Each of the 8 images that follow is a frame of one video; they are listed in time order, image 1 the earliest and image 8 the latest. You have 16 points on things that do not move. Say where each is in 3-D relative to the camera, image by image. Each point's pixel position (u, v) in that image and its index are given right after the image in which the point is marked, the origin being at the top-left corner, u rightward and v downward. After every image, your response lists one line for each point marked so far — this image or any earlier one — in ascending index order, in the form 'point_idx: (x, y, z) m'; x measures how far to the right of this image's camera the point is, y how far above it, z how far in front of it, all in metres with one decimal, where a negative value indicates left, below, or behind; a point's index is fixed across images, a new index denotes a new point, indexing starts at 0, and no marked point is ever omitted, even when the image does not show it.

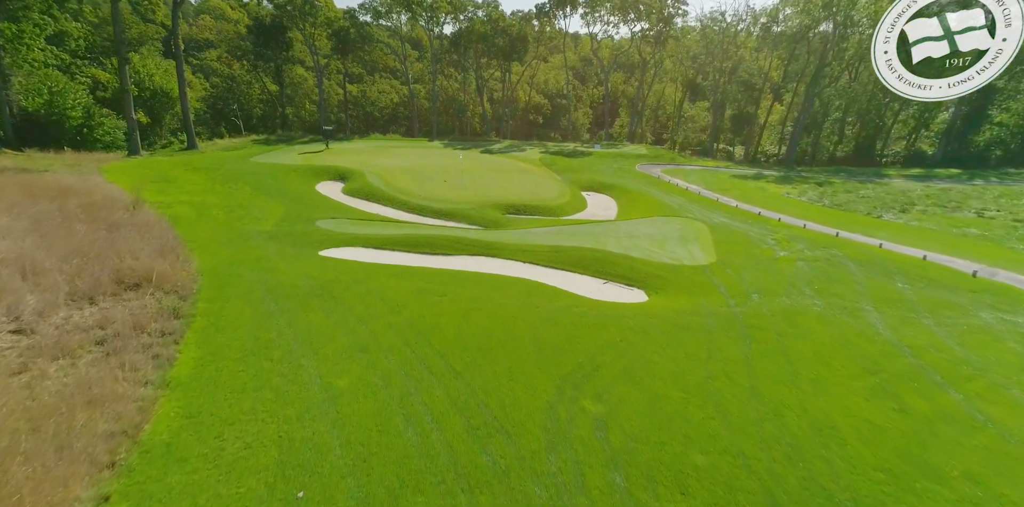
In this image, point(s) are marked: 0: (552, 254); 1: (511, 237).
0: (+1.4, -0.2, +15.7) m
1: (0.0, +0.4, +18.0) m
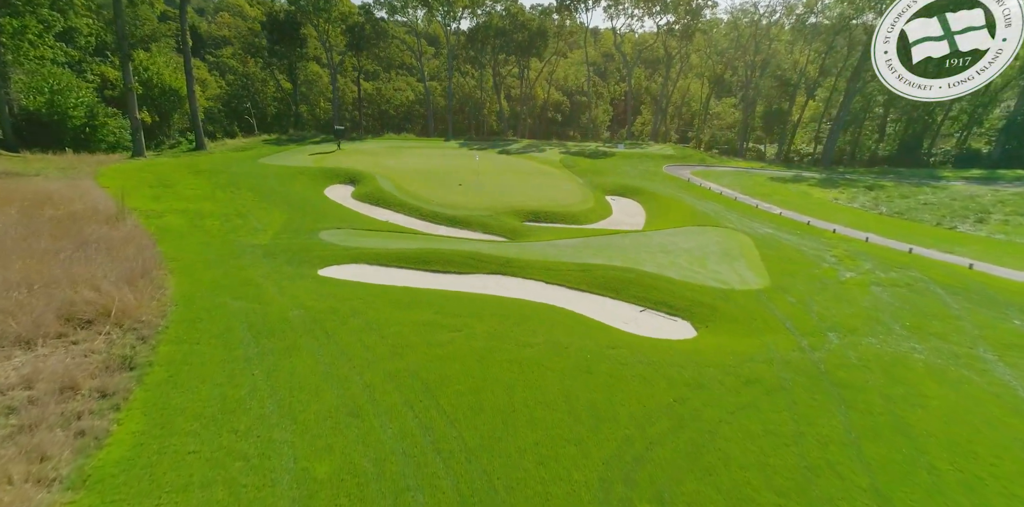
0: (+2.1, -0.8, +13.9) m
1: (+0.8, -0.1, +16.2) m
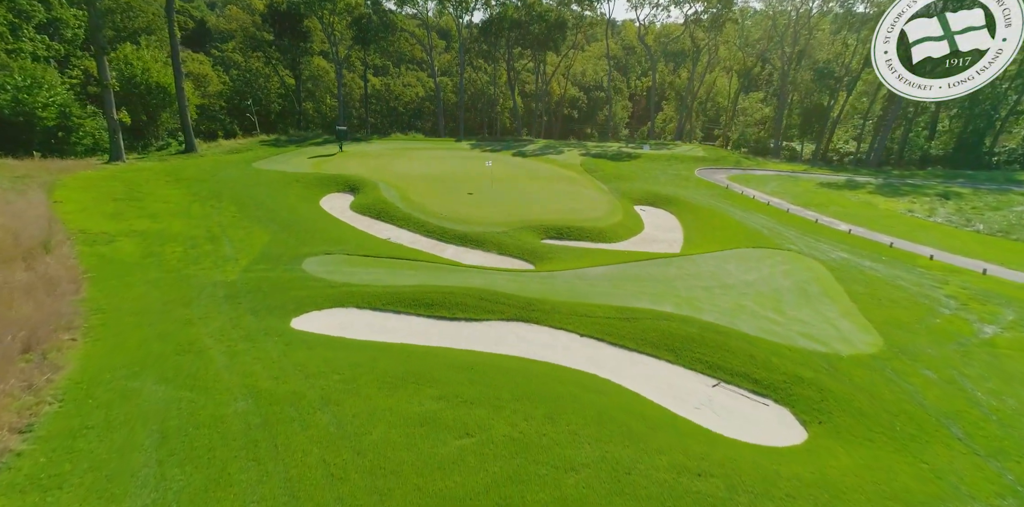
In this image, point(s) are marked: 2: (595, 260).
0: (+2.7, -1.8, +10.7) m
1: (+1.5, -1.1, +13.1) m
2: (+3.3, -0.2, +17.9) m
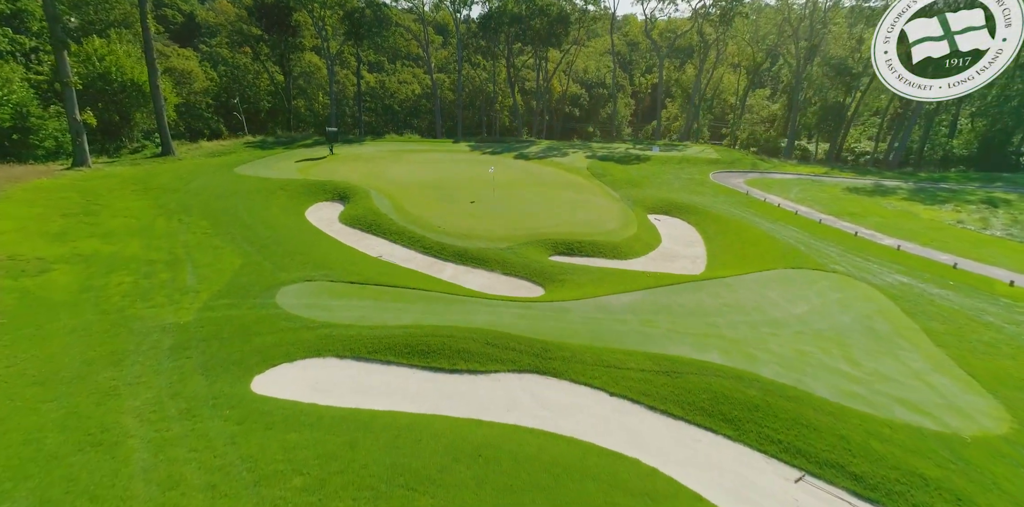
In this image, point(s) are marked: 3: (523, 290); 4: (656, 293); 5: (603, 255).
0: (+3.0, -2.6, +8.6) m
1: (+1.8, -1.9, +10.9) m
2: (+3.5, -1.0, +15.7) m
3: (+0.4, -1.5, +16.7) m
4: (+4.5, -1.2, +13.6) m
5: (+4.0, -0.1, +19.4) m
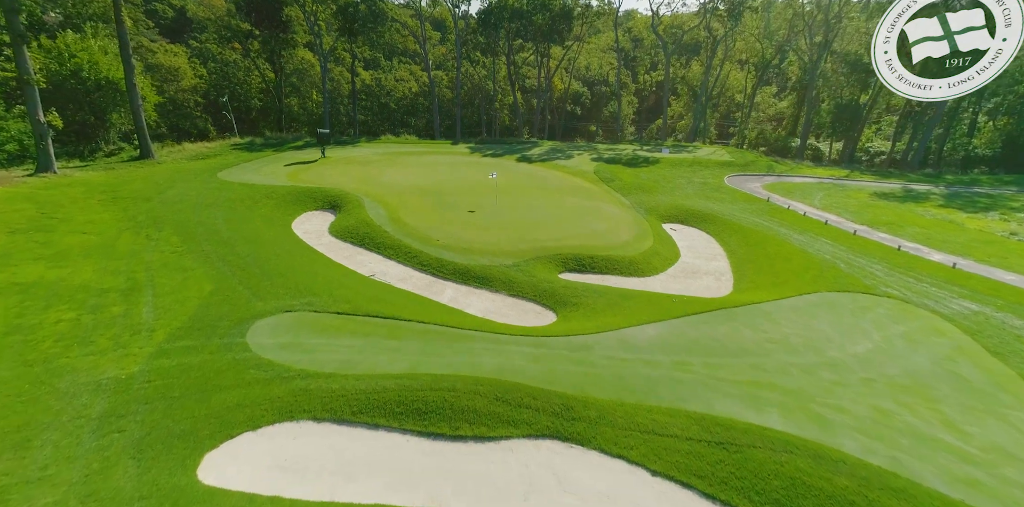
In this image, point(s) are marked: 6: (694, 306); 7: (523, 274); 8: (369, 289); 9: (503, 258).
0: (+3.3, -3.3, +6.8) m
1: (+2.0, -2.6, +9.1) m
2: (+3.8, -1.6, +13.9) m
3: (+0.7, -2.1, +14.9) m
4: (+4.7, -1.9, +11.8) m
5: (+4.2, -0.7, +17.6) m
6: (+5.4, -1.6, +13.1) m
7: (+0.4, -0.8, +16.5) m
8: (-4.7, -1.3, +14.3) m
9: (-0.3, -0.2, +17.2) m
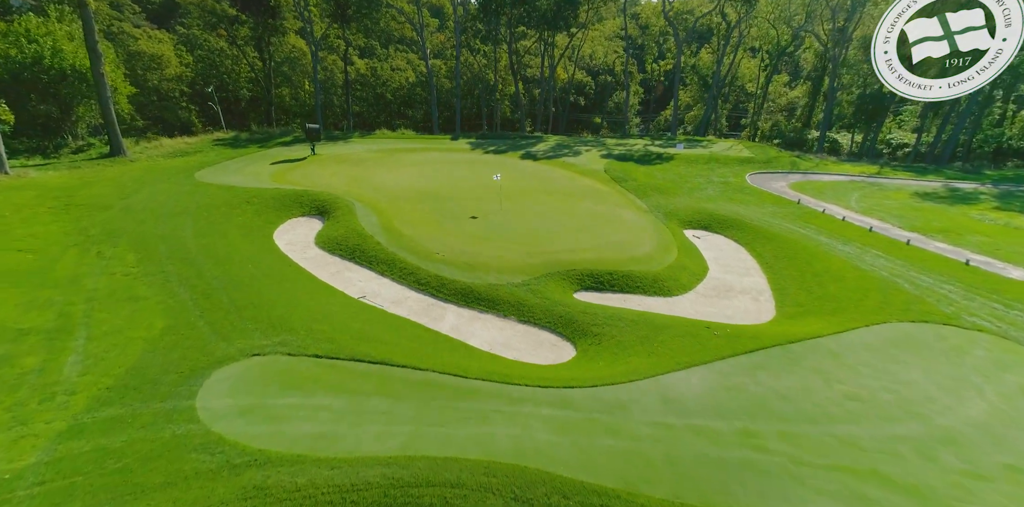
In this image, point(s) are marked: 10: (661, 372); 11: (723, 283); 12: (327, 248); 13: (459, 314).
0: (+3.7, -4.1, +4.7) m
1: (+2.4, -3.3, +7.0) m
2: (+4.2, -2.2, +11.8) m
3: (+1.0, -2.7, +12.7) m
4: (+5.1, -2.6, +9.7) m
5: (+4.6, -1.3, +15.4) m
6: (+5.8, -2.2, +11.0) m
7: (+0.7, -1.3, +14.4) m
8: (-4.4, -1.9, +12.1) m
9: (0.0, -0.7, +15.0) m
10: (+3.4, -2.7, +9.9) m
11: (+7.8, -1.1, +16.3) m
12: (-7.4, +0.3, +17.3) m
13: (-1.7, -1.9, +14.0) m
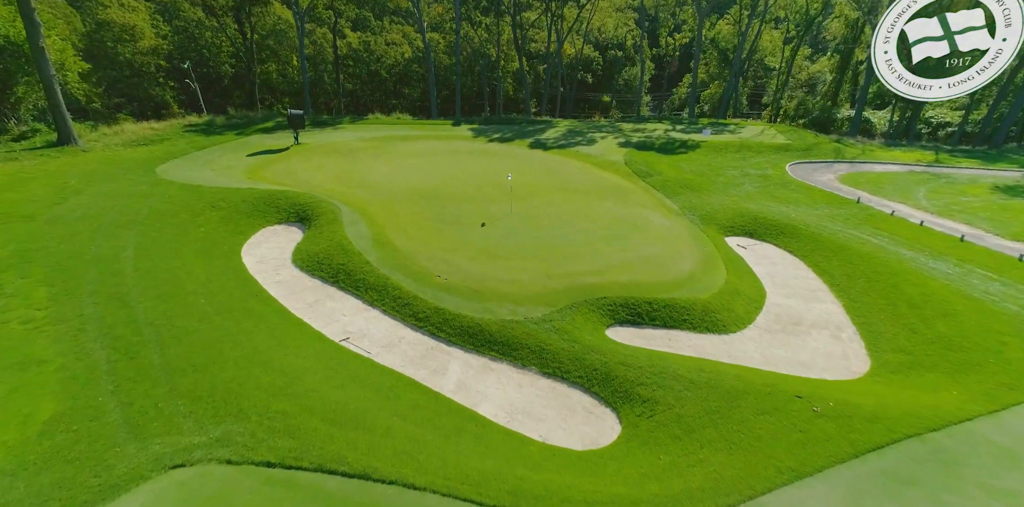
0: (+4.2, -5.3, +1.8) m
1: (+2.9, -4.5, +4.0) m
2: (+4.7, -3.2, +8.8) m
3: (+1.6, -3.6, +9.7) m
4: (+5.6, -3.6, +6.7) m
5: (+5.1, -2.0, +12.4) m
6: (+6.3, -3.2, +8.0) m
7: (+1.3, -2.2, +11.3) m
8: (-3.8, -2.9, +9.1) m
9: (+0.5, -1.5, +11.9) m
10: (+3.9, -3.7, +7.0) m
11: (+8.3, -1.8, +13.2) m
12: (-6.9, -0.4, +14.1) m
13: (-1.2, -2.7, +11.0) m
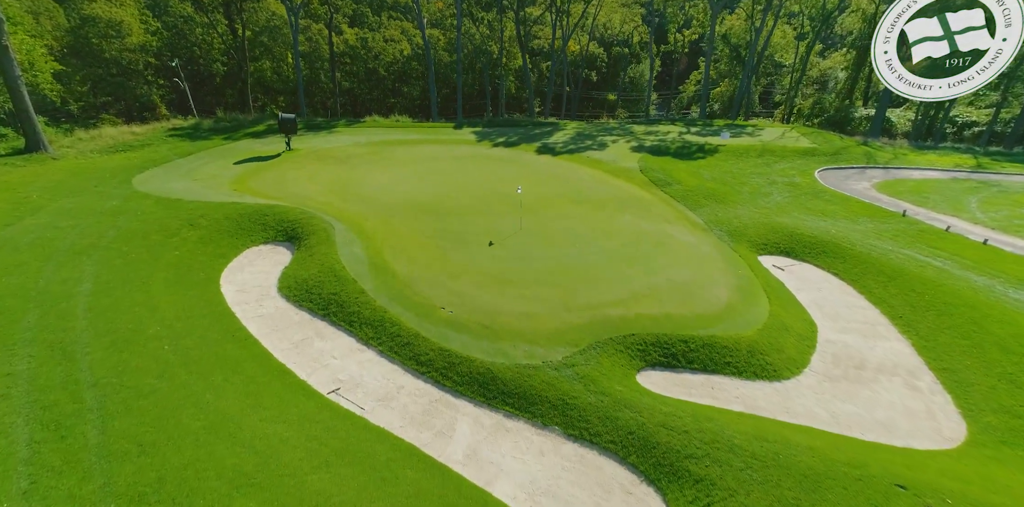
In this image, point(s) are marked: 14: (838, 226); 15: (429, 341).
0: (+4.6, -6.2, 0.0) m
1: (+3.3, -5.3, +2.2) m
2: (+5.1, -4.0, +7.0) m
3: (+2.0, -4.5, +7.9) m
4: (+6.0, -4.4, +4.9) m
5: (+5.5, -2.8, +10.6) m
6: (+6.7, -4.0, +6.2) m
7: (+1.7, -3.0, +9.5) m
8: (-3.4, -3.7, +7.3) m
9: (+0.9, -2.4, +10.1) m
10: (+4.3, -4.5, +5.2) m
11: (+8.7, -2.6, +11.4) m
12: (-6.5, -1.2, +12.3) m
13: (-0.8, -3.6, +9.2) m
14: (+13.0, +1.2, +17.5) m
15: (-2.0, -2.2, +10.3) m
